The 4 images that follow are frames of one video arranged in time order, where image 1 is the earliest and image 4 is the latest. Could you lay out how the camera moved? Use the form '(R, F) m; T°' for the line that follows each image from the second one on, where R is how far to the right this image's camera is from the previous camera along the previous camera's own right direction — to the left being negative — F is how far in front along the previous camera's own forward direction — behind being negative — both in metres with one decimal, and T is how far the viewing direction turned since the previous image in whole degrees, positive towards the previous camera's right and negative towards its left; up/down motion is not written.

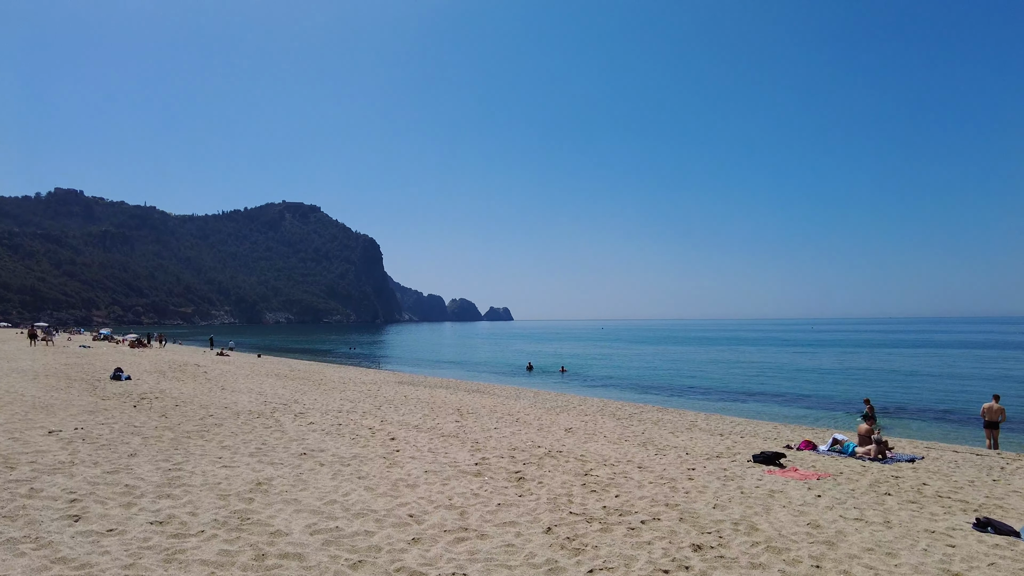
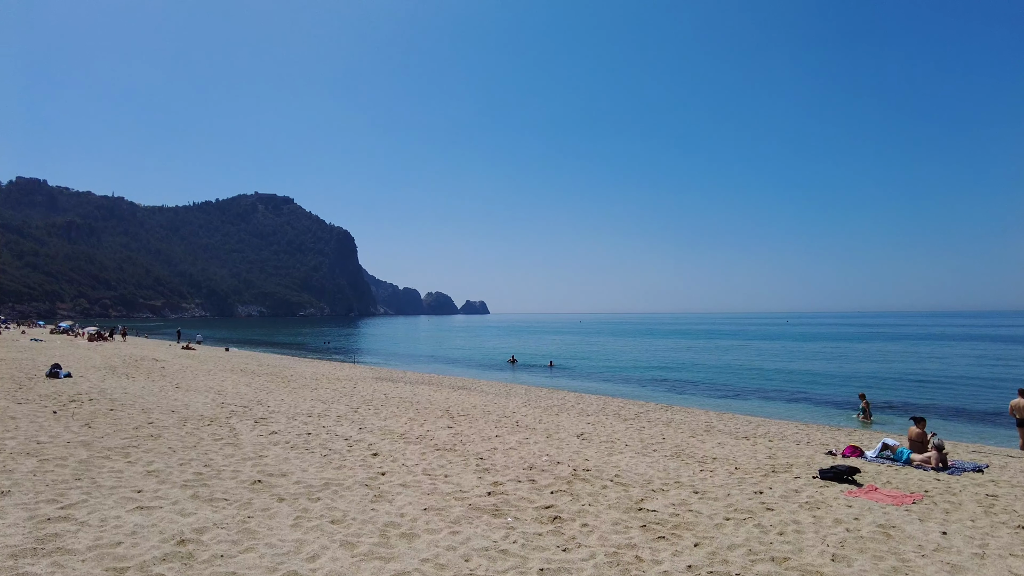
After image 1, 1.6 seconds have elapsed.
(-0.5, +2.2) m; +2°
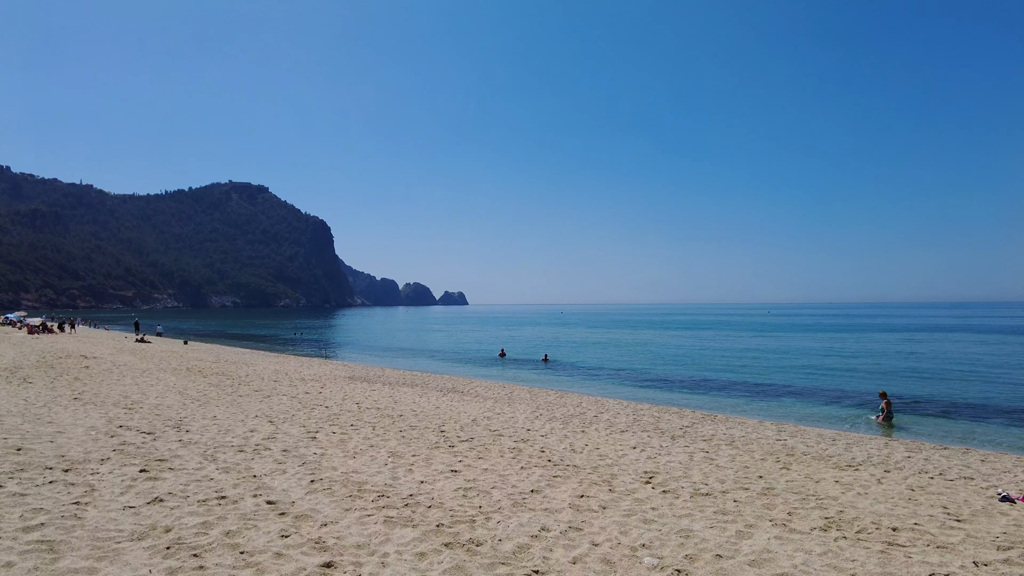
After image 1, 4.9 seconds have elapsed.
(-0.7, +4.3) m; +2°
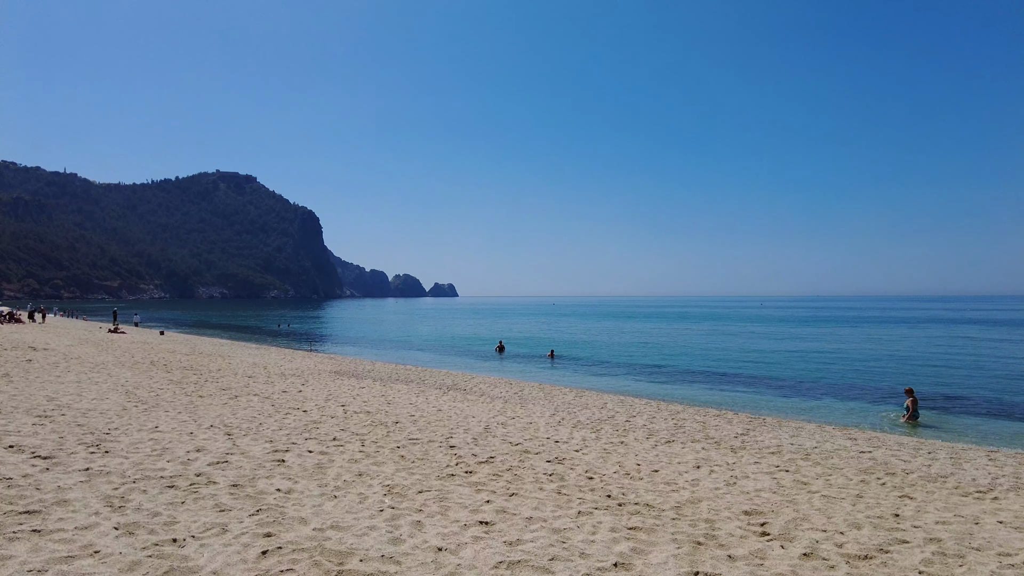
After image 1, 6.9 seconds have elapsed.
(-0.6, +2.7) m; +1°
